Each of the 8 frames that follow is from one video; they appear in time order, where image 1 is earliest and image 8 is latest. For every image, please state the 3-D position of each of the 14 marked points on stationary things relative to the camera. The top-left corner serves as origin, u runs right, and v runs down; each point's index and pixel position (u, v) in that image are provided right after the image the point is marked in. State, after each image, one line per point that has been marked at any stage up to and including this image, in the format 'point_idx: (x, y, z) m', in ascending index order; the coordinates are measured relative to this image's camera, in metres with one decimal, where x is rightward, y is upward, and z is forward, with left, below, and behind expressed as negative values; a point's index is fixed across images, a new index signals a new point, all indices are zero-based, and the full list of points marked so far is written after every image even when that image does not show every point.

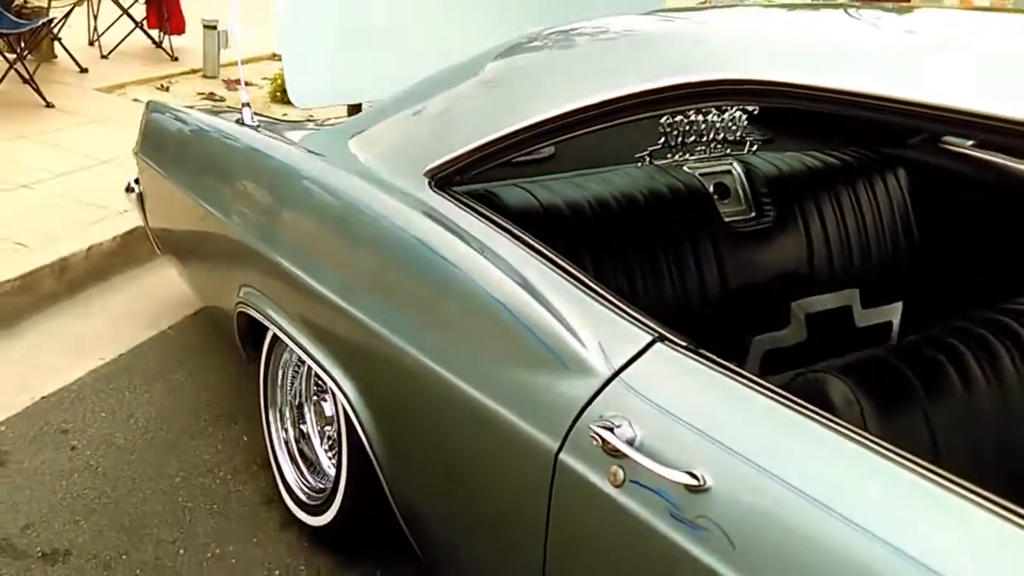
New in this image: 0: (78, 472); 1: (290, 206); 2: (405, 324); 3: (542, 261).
0: (-1.0, -0.4, +2.6) m
1: (-0.5, +0.2, +2.4) m
2: (-0.2, -0.1, +1.9) m
3: (0.0, +0.1, +1.8) m
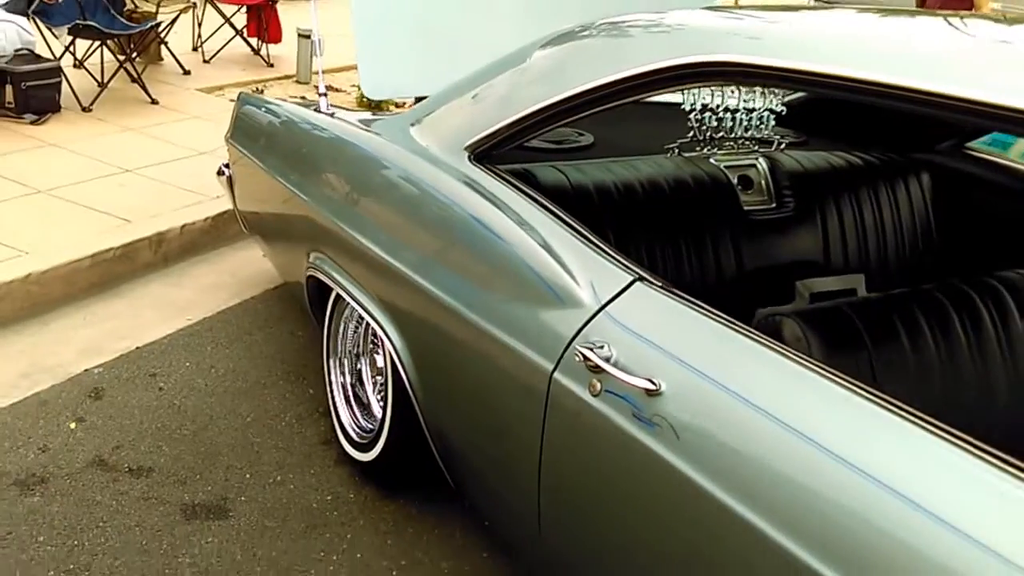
0: (-1.0, -0.3, +2.9) m
1: (-0.4, +0.3, +2.7) m
2: (-0.1, 0.0, +2.2) m
3: (+0.1, +0.1, +2.1) m
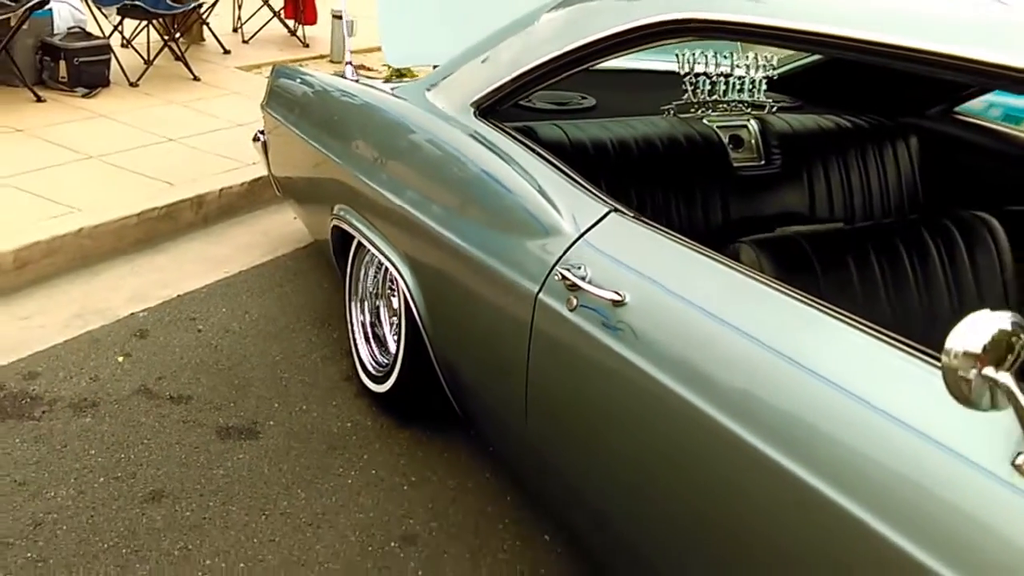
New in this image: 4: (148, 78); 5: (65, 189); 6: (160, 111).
0: (-0.9, -0.2, +3.2) m
1: (-0.4, +0.4, +3.0) m
2: (-0.1, +0.2, +2.5) m
3: (+0.1, +0.3, +2.4) m
4: (-2.1, +1.2, +6.1) m
5: (-1.8, +0.4, +4.2) m
6: (-1.8, +0.9, +5.4) m
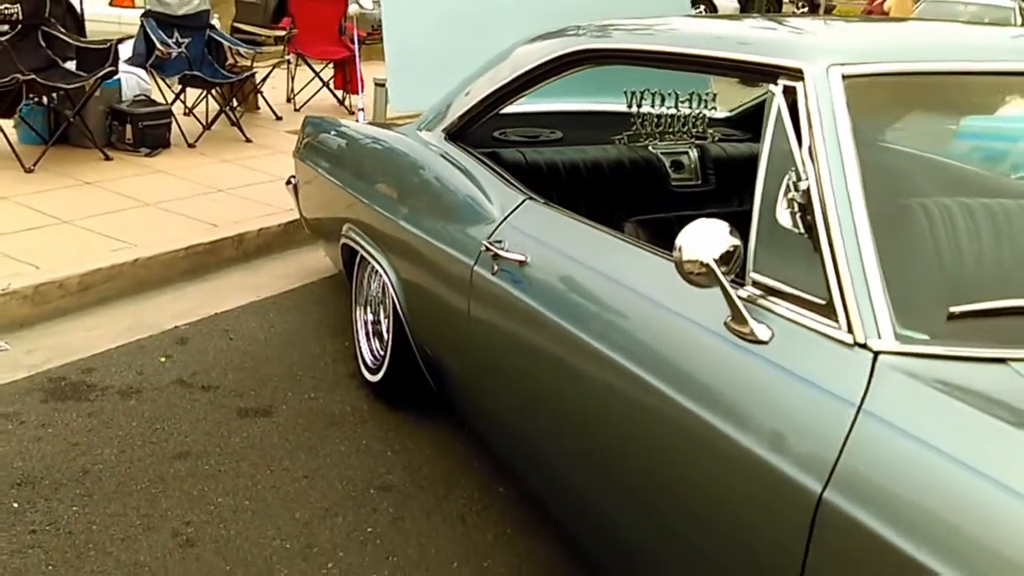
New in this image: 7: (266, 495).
0: (-1.0, -0.2, +3.8) m
1: (-0.5, +0.4, +3.5) m
2: (-0.3, +0.2, +3.0) m
3: (0.0, +0.3, +2.9) m
4: (-2.0, +0.9, +6.8) m
5: (-1.8, +0.3, +4.9) m
6: (-1.7, +0.7, +6.1) m
7: (-0.7, -0.5, +2.8) m
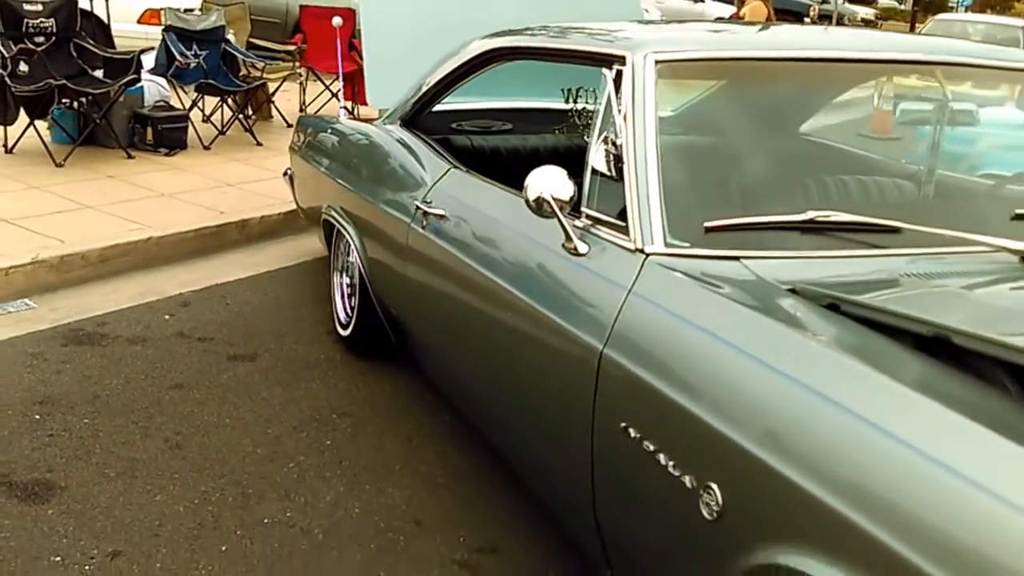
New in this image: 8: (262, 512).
0: (-1.2, -0.1, +4.4) m
1: (-0.6, +0.5, +4.1) m
2: (-0.4, +0.3, +3.6) m
3: (-0.2, +0.4, +3.5) m
4: (-2.1, +1.0, +7.5) m
5: (-1.9, +0.4, +5.5) m
6: (-1.8, +0.8, +6.7) m
7: (-0.9, -0.4, +3.4) m
8: (-0.6, -0.6, +2.6) m
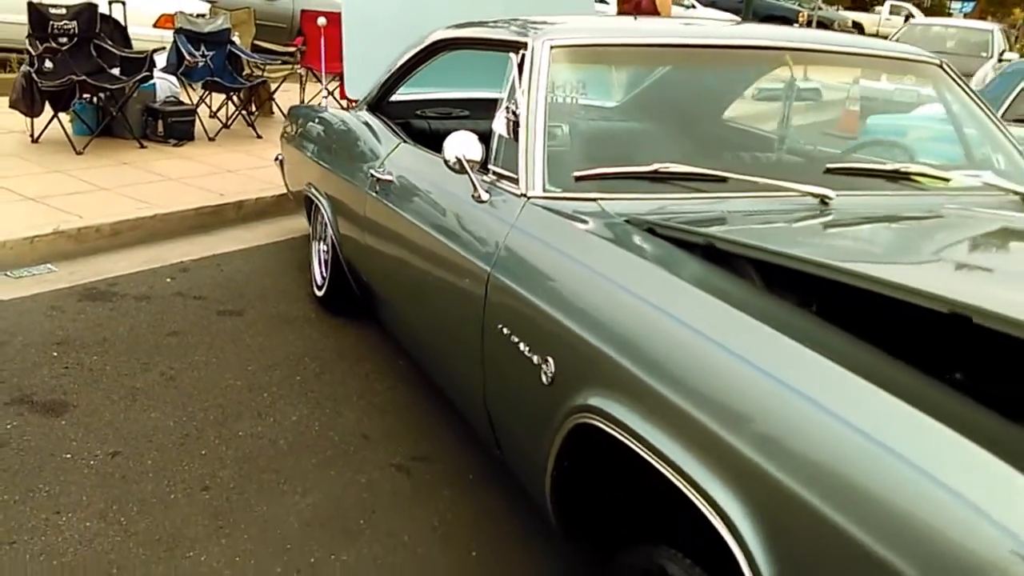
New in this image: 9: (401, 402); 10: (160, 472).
0: (-1.4, +0.1, +5.0) m
1: (-0.8, +0.7, +4.7) m
2: (-0.7, +0.5, +4.2) m
3: (-0.4, +0.6, +4.1) m
4: (-2.2, +1.1, +8.1) m
5: (-2.1, +0.5, +6.1) m
6: (-2.0, +0.9, +7.4) m
7: (-1.1, -0.3, +4.0) m
8: (-0.8, -0.4, +3.2) m
9: (-0.4, -0.4, +3.5) m
10: (-0.9, -0.5, +2.8) m
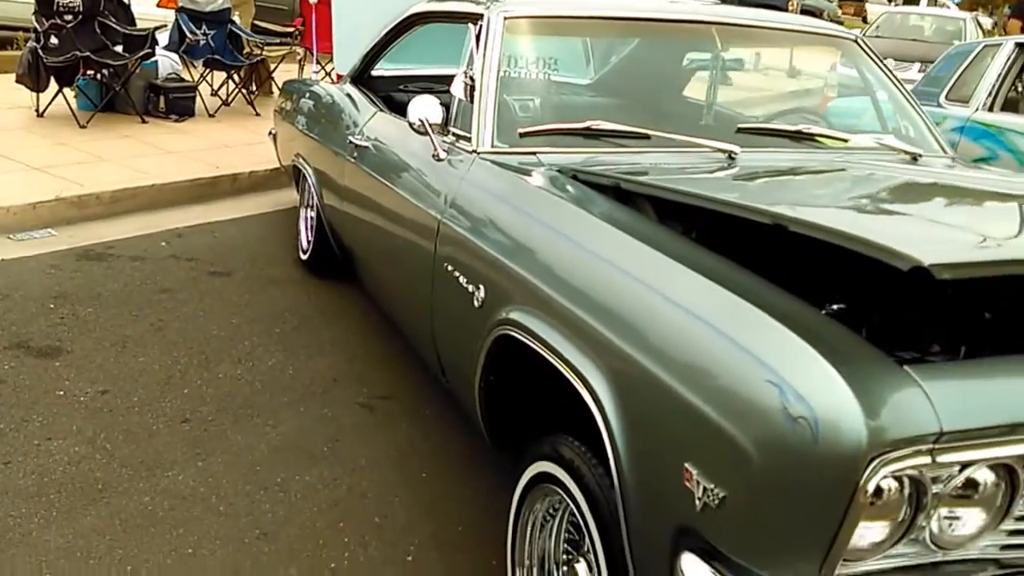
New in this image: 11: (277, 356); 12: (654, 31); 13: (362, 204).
0: (-1.5, +0.2, +5.3) m
1: (-0.9, +0.8, +5.0) m
2: (-0.8, +0.6, +4.5) m
3: (-0.5, +0.7, +4.4) m
4: (-2.3, +1.4, +8.4) m
5: (-2.2, +0.7, +6.4) m
6: (-2.0, +1.1, +7.6) m
7: (-1.2, -0.1, +4.3) m
8: (-0.9, -0.3, +3.5) m
9: (-0.5, -0.2, +3.8) m
10: (-1.1, -0.3, +3.1) m
11: (-0.8, -0.2, +3.7) m
12: (+0.4, +0.7, +3.0) m
13: (-0.6, +0.3, +3.9) m
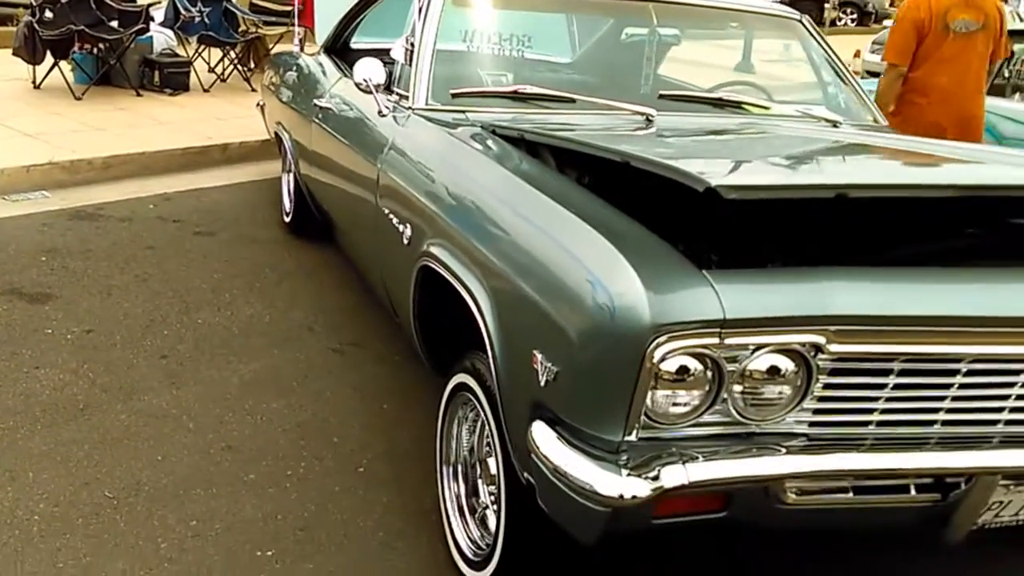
0: (-1.6, +0.4, +5.6) m
1: (-1.1, +1.0, +5.3) m
2: (-0.9, +0.8, +4.8) m
3: (-0.7, +0.9, +4.6) m
4: (-2.4, +1.6, +8.7) m
5: (-2.3, +0.9, +6.7) m
6: (-2.2, +1.3, +7.9) m
7: (-1.3, +0.1, +4.6) m
8: (-1.1, -0.1, +3.8) m
9: (-0.6, -0.1, +4.0) m
10: (-1.2, -0.2, +3.4) m
11: (-1.0, -0.1, +3.9) m
12: (+0.2, +0.9, +3.2) m
13: (-0.7, +0.5, +4.2) m
